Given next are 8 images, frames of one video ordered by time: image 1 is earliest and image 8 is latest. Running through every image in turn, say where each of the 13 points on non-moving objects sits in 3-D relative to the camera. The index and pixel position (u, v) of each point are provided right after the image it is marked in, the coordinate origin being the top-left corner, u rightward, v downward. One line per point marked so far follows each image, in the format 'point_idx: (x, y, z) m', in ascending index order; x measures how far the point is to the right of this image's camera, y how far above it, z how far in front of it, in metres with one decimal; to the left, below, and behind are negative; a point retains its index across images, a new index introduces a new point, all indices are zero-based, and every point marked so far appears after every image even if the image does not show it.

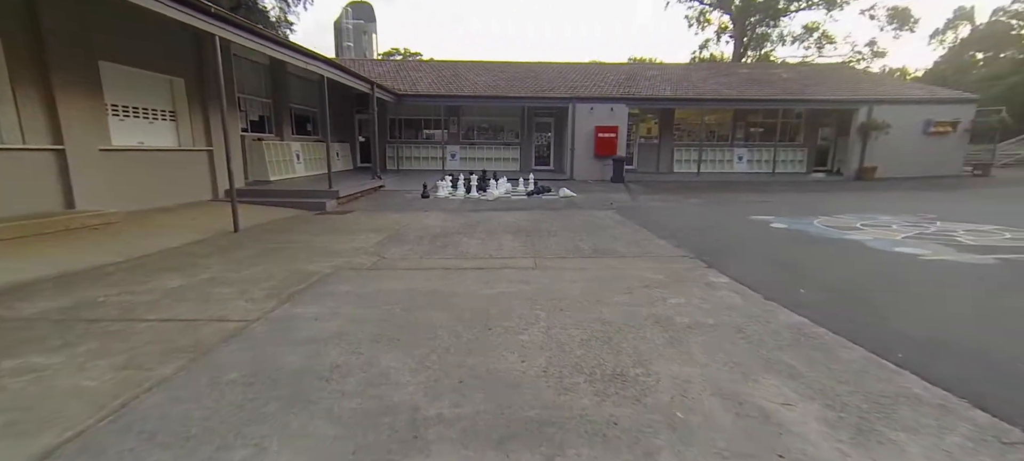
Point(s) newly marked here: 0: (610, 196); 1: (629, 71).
0: (+2.3, +0.8, +9.3) m
1: (+4.9, +6.6, +16.5) m
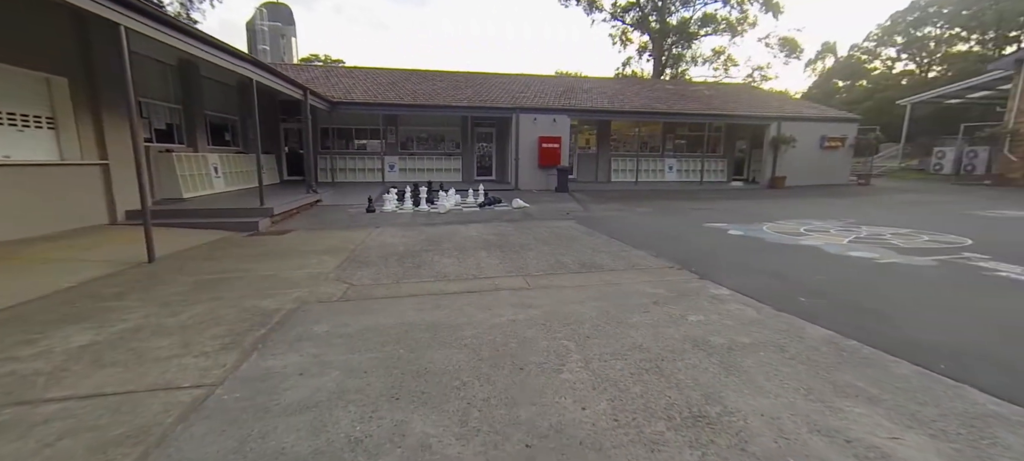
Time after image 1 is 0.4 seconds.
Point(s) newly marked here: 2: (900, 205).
0: (+1.2, +0.6, +9.4) m
1: (+2.3, +6.3, +17.0) m
2: (+9.0, +0.6, +9.2) m
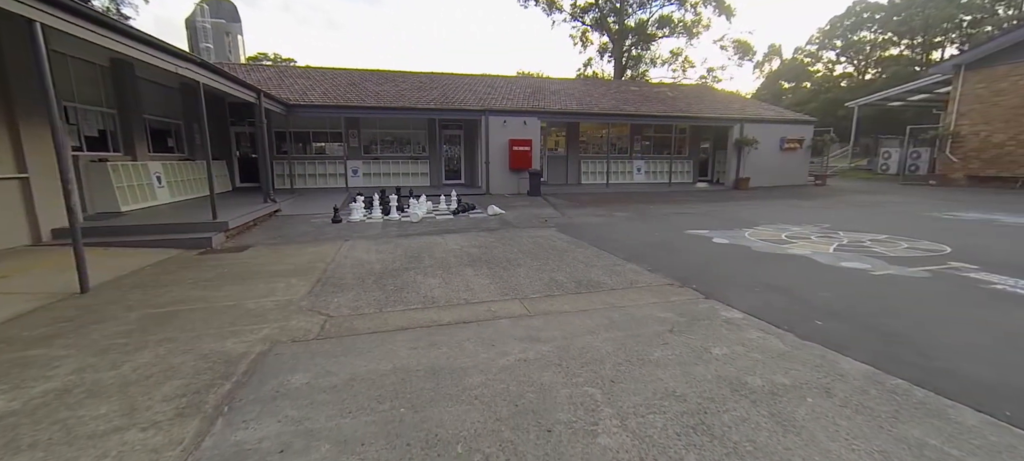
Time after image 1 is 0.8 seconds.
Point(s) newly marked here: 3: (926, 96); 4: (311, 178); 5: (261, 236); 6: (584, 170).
0: (+0.6, +0.4, +9.2) m
1: (+1.0, +6.2, +16.9) m
2: (+8.4, +0.6, +9.7) m
3: (+19.3, +6.3, +18.5) m
4: (-7.0, +1.9, +13.8) m
5: (-4.3, -0.1, +6.7) m
6: (+2.9, +2.5, +16.1) m
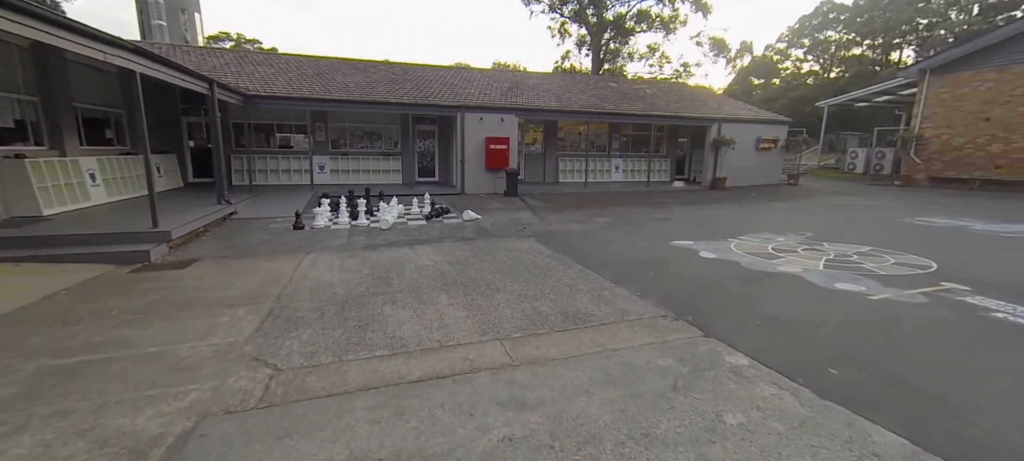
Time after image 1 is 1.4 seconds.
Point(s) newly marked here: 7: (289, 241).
0: (+0.1, +0.3, +8.8) m
1: (0.0, +6.2, +16.4) m
2: (+7.9, +0.5, +9.8) m
3: (+18.2, +6.4, +19.1) m
4: (-7.8, +1.8, +12.9) m
5: (-4.6, -0.3, +6.1) m
6: (+2.0, +2.5, +15.8) m
7: (-3.6, -0.2, +6.5) m
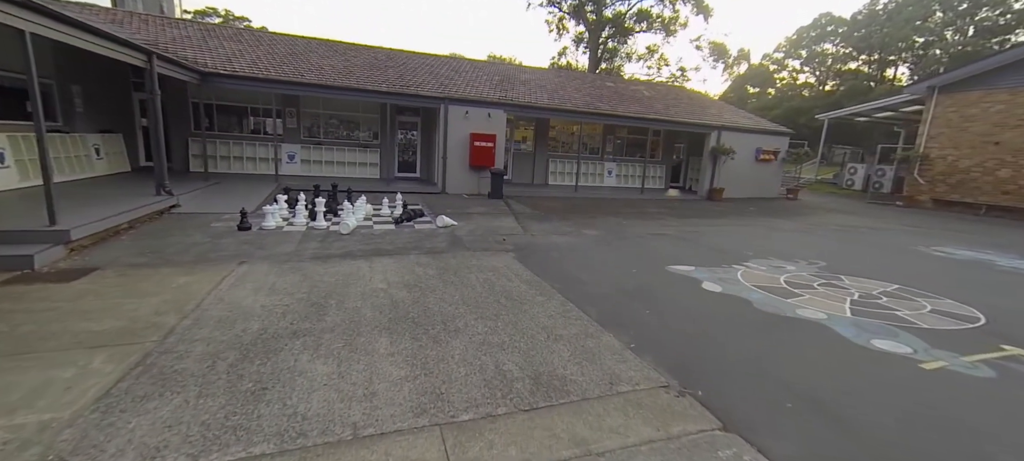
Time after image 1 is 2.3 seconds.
0: (-0.3, +0.1, +7.9) m
1: (-0.3, +6.1, +15.4) m
2: (+7.4, 0.0, +9.2) m
3: (+17.8, +5.5, +18.7) m
4: (-8.2, +2.1, +11.8) m
5: (-4.9, -0.2, +5.1) m
6: (+1.5, +2.3, +15.0) m
7: (-4.0, -0.2, +5.6) m
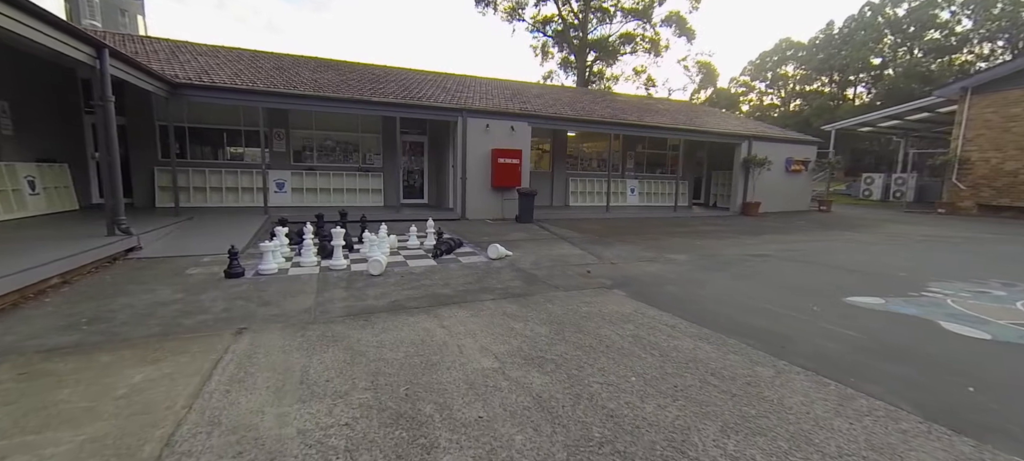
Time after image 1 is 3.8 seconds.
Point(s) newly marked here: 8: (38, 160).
0: (+0.7, -0.3, +6.3) m
1: (0.0, +5.1, +14.2) m
2: (+8.4, -0.2, +8.0) m
3: (+18.0, +5.1, +18.4) m
4: (-7.4, +1.0, +9.9) m
5: (-3.7, -0.7, +3.2) m
6: (+2.1, +1.4, +13.6) m
7: (-2.8, -0.7, +3.7) m
8: (-9.0, +1.3, +7.6) m
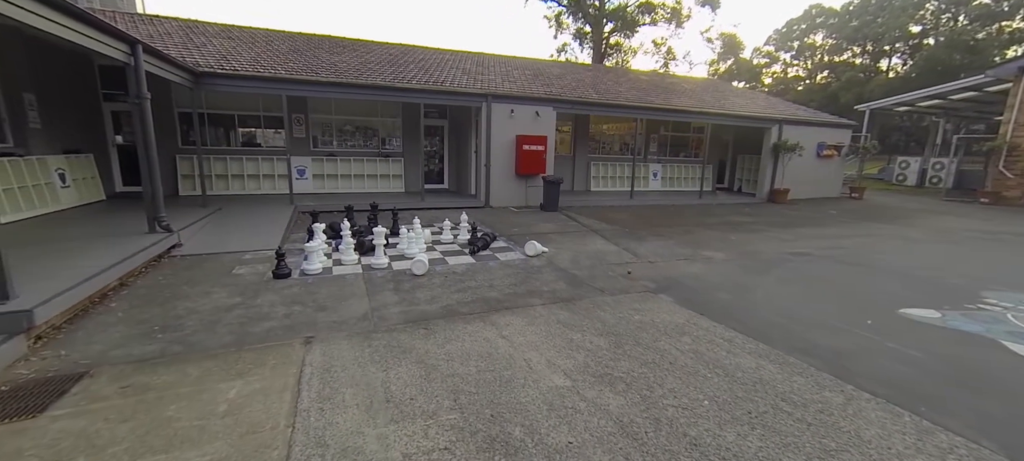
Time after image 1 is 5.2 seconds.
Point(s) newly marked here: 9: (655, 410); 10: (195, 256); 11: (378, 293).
0: (+1.3, -0.3, +6.4) m
1: (+0.8, +5.7, +13.9) m
2: (+9.0, -0.1, +7.8) m
3: (+18.8, +5.8, +17.7) m
4: (-6.8, +1.3, +10.0) m
5: (-3.3, -0.8, +3.4) m
6: (+2.8, +1.9, +13.5) m
7: (-2.3, -0.7, +3.9) m
8: (-8.4, +1.6, +7.7) m
9: (+0.8, -1.0, +2.4) m
10: (-4.3, -0.3, +5.5) m
11: (-1.5, -0.7, +4.4) m
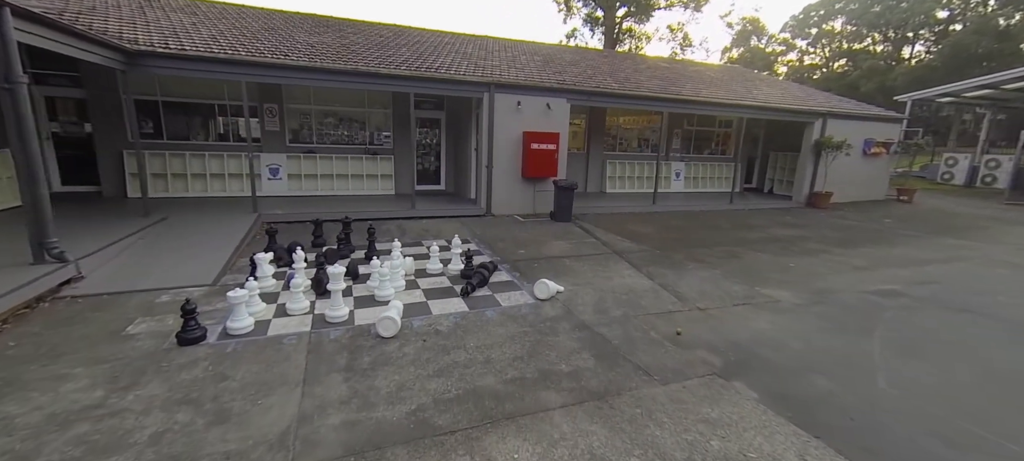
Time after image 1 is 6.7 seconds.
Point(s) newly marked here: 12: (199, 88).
0: (+1.4, -0.6, +4.9) m
1: (+1.0, +5.5, +12.3) m
2: (+9.1, -0.5, +6.3) m
3: (+19.0, +5.5, +15.9) m
4: (-6.7, +1.1, +8.6) m
5: (-3.2, -1.2, +2.0) m
6: (+2.9, +1.7, +12.0) m
7: (-2.3, -1.1, +2.5) m
8: (-8.3, +1.3, +6.3) m
9: (+0.8, -1.5, +1.0) m
10: (-4.3, -0.7, +4.1) m
11: (-1.4, -1.1, +3.0) m
12: (-6.5, +3.0, +8.5) m
